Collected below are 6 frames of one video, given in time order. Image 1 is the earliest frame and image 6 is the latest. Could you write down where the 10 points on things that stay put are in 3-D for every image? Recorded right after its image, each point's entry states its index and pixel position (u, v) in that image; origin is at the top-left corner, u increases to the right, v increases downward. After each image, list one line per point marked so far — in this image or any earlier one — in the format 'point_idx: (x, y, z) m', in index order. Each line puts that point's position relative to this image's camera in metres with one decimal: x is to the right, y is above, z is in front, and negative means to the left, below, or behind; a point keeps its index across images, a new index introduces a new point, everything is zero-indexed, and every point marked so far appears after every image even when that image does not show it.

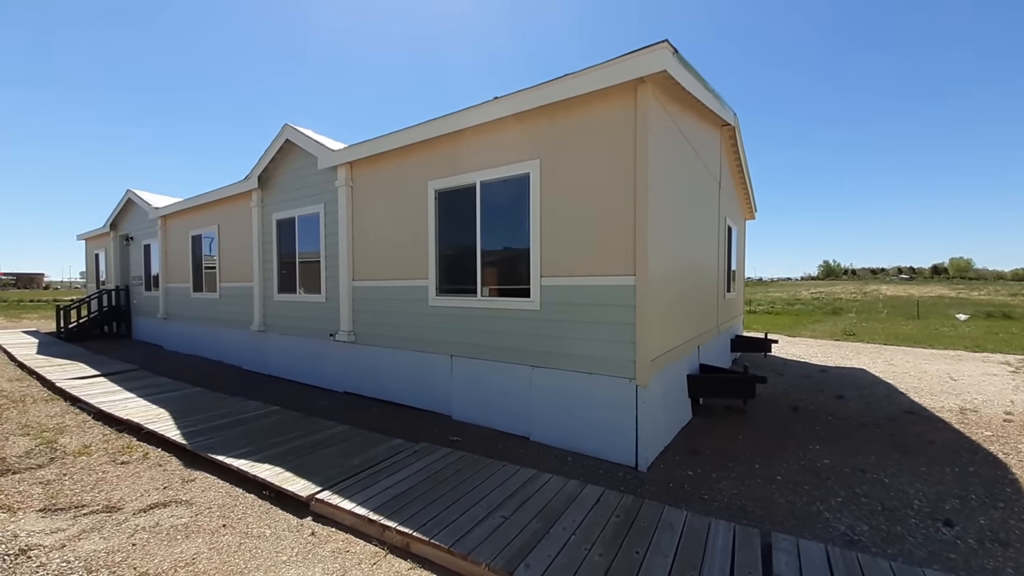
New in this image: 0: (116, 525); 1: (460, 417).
0: (-2.6, -1.6, +2.7) m
1: (-0.6, -1.5, +4.7) m
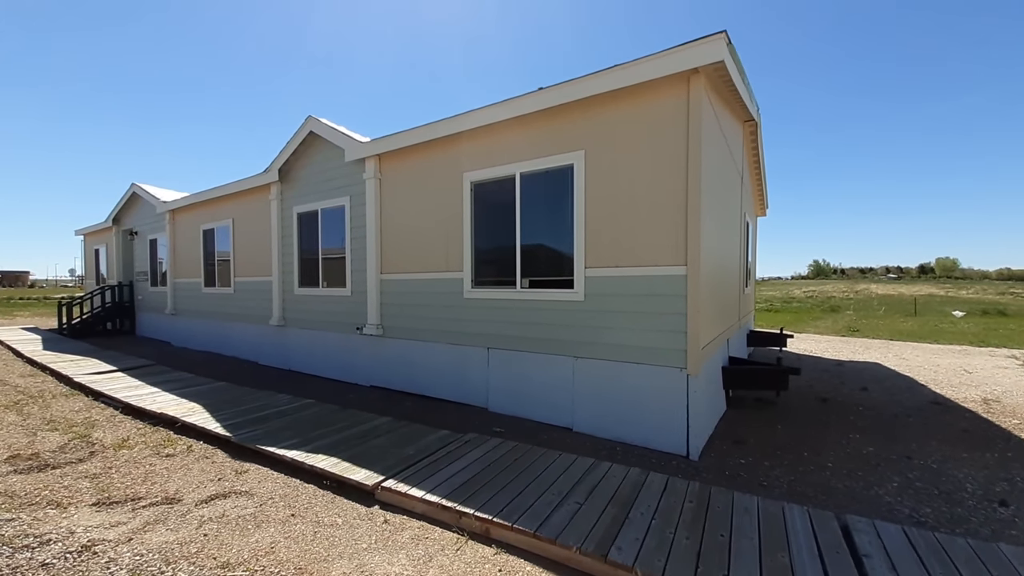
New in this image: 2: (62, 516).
0: (-2.1, -1.5, +2.7) m
1: (-0.1, -1.4, +4.7) m
2: (-2.9, -1.5, +2.7) m
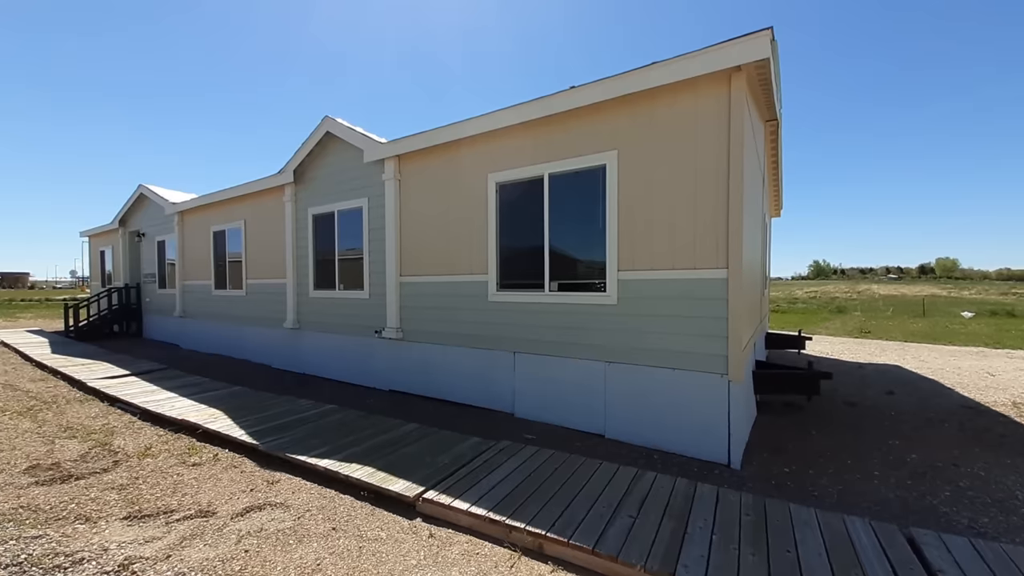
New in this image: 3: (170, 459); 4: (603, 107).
0: (-1.8, -1.5, +2.6) m
1: (+0.2, -1.4, +4.6) m
2: (-2.6, -1.5, +2.6) m
3: (-3.0, -1.5, +3.6) m
4: (+0.9, +1.8, +4.1) m
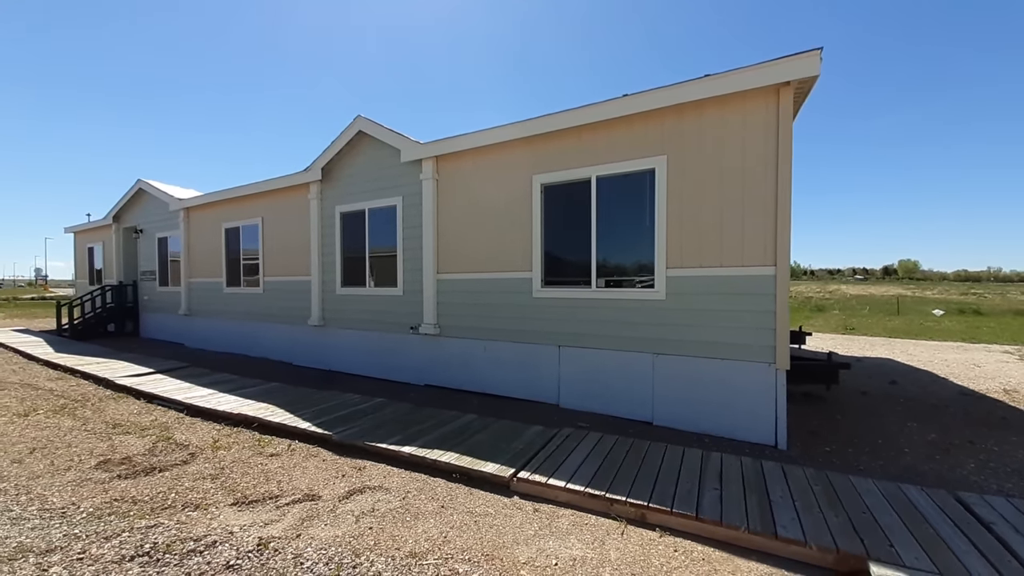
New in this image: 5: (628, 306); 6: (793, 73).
0: (-1.2, -1.5, +2.7) m
1: (+0.7, -1.4, +4.9) m
2: (-2.0, -1.5, +2.7) m
3: (-2.4, -1.4, +3.7) m
4: (+1.5, +1.8, +4.4) m
5: (+1.3, -0.2, +4.5) m
6: (+2.4, +1.9, +3.6) m
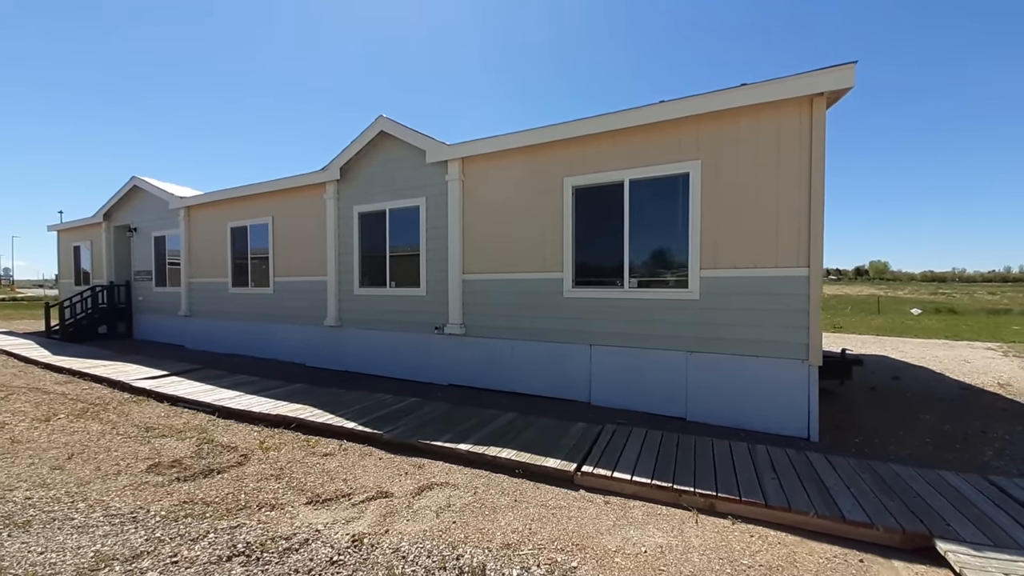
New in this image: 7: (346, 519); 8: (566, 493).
0: (-0.7, -1.5, +2.8) m
1: (+1.1, -1.4, +5.0) m
2: (-1.5, -1.5, +2.7) m
3: (-1.9, -1.4, +3.7) m
4: (+1.9, +1.8, +4.5) m
5: (+1.7, -0.2, +4.7) m
6: (+2.9, +1.9, +3.8) m
7: (-1.1, -1.5, +2.6) m
8: (+0.4, -1.5, +2.9) m
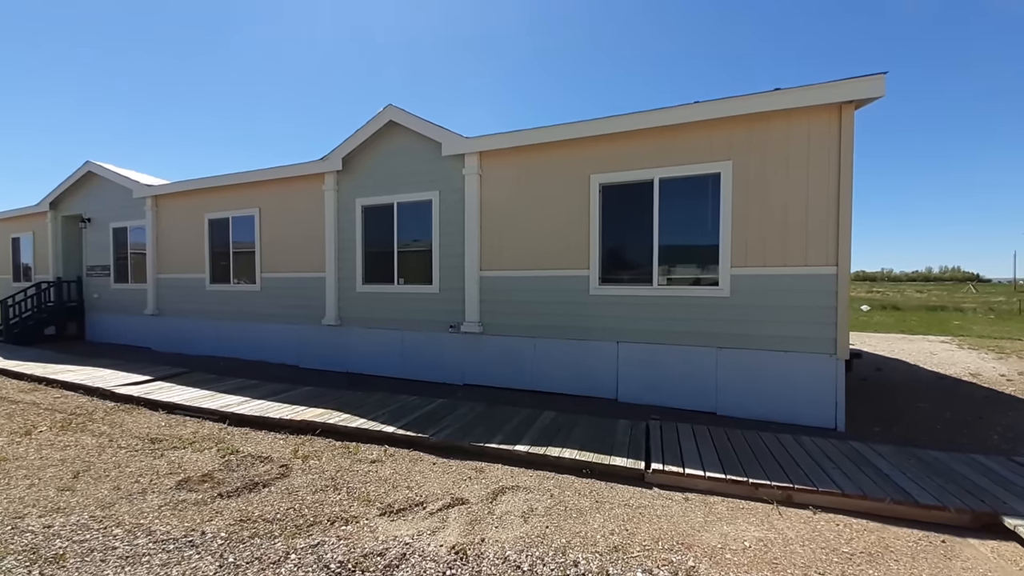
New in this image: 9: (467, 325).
0: (-0.1, -1.4, +2.6) m
1: (+1.4, -1.3, +5.0) m
2: (-0.9, -1.4, +2.5) m
3: (-1.4, -1.4, +3.4) m
4: (+2.3, +1.8, +4.6) m
5: (+2.0, -0.2, +4.8) m
6: (+3.3, +1.9, +4.0) m
7: (-0.5, -1.4, +2.5) m
8: (+0.9, -1.4, +2.9) m
9: (-0.6, -0.5, +5.8) m
